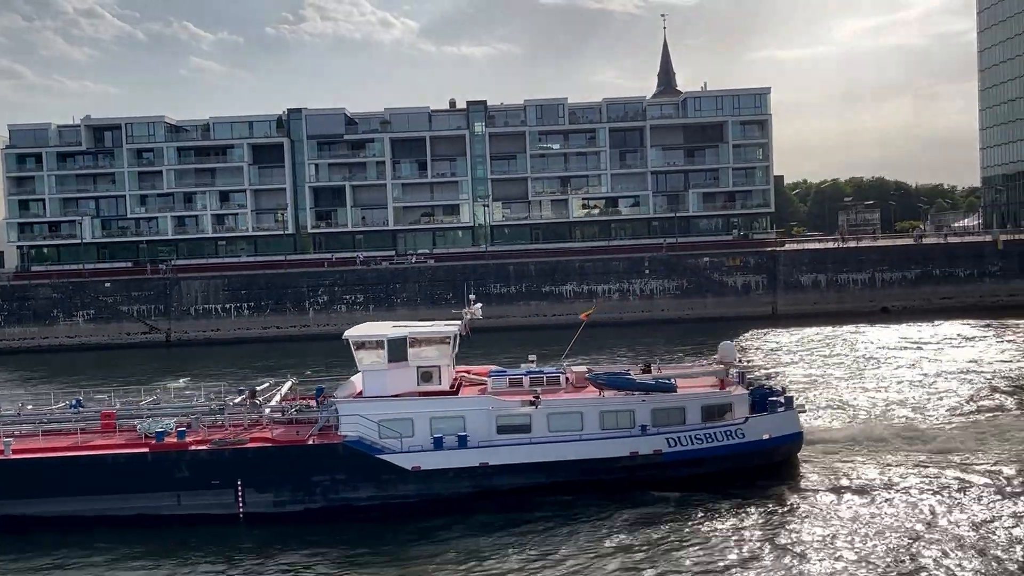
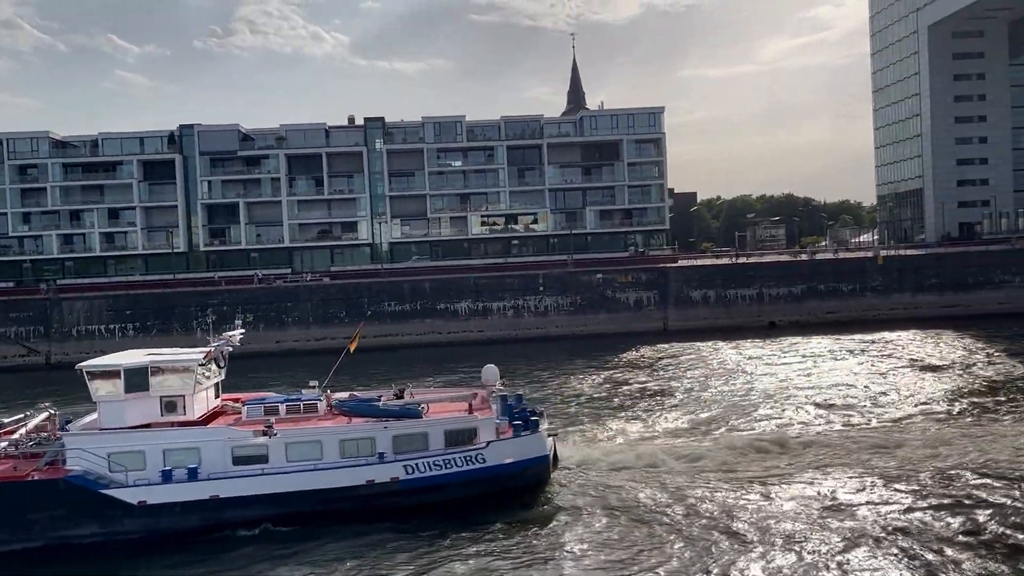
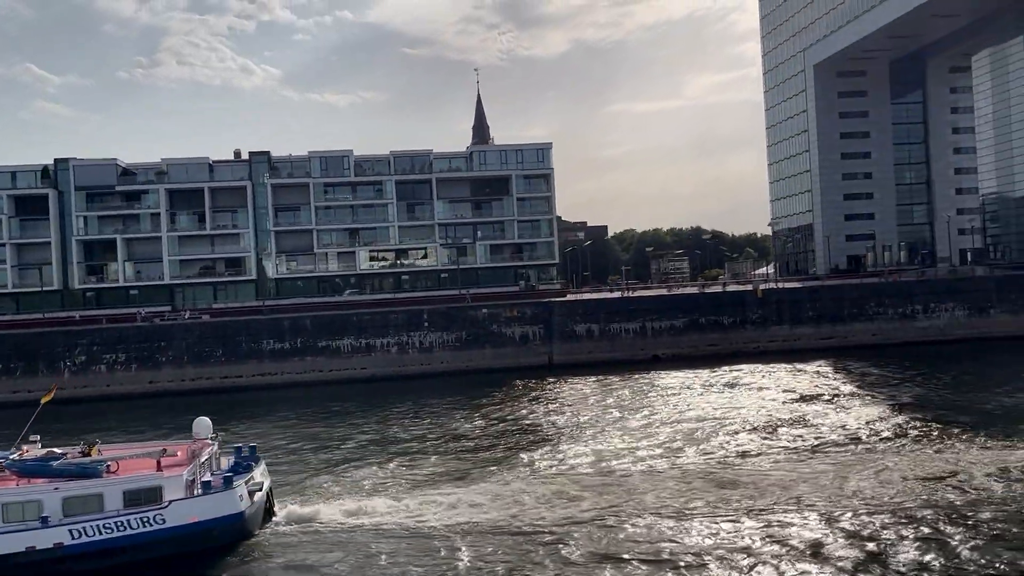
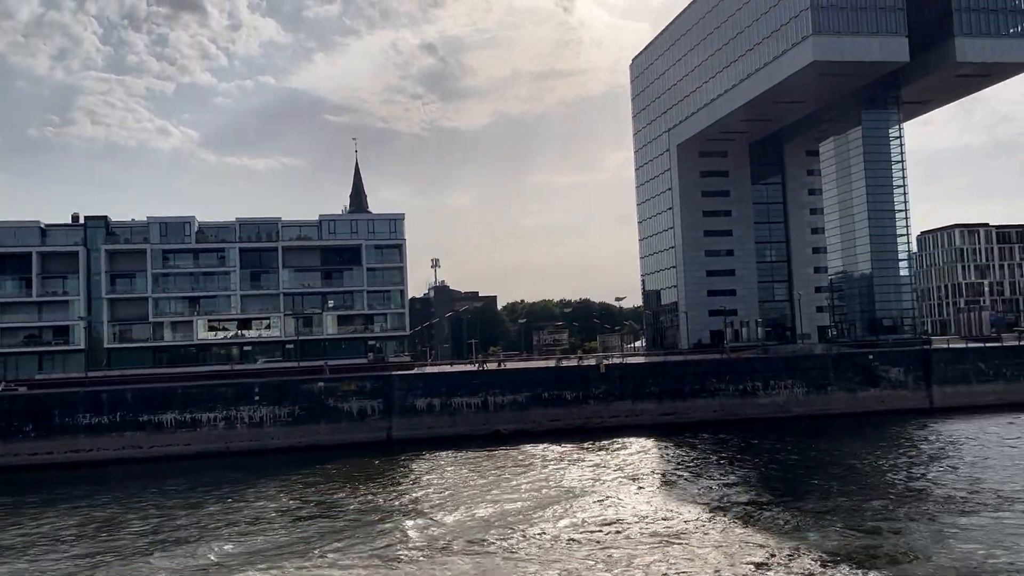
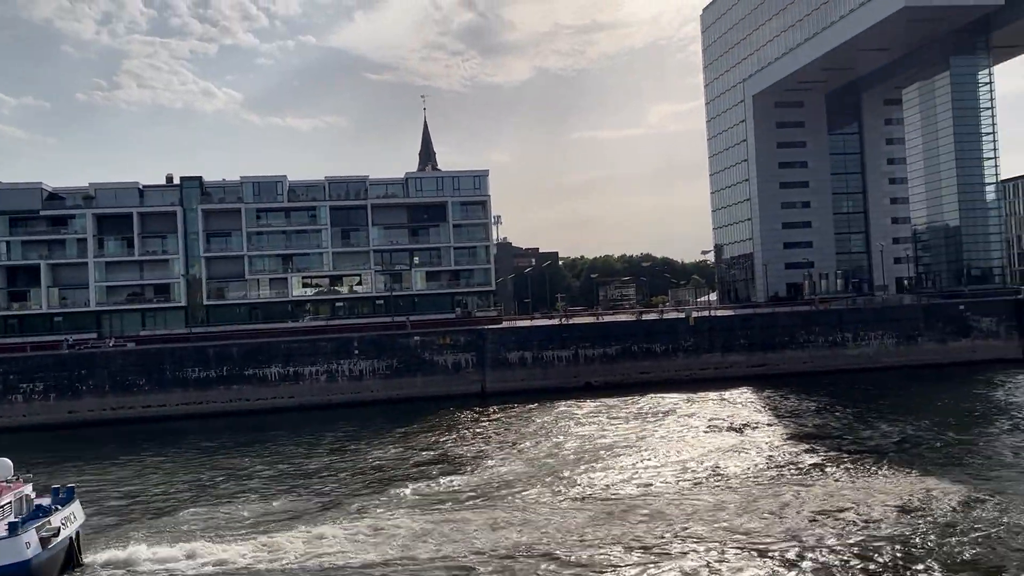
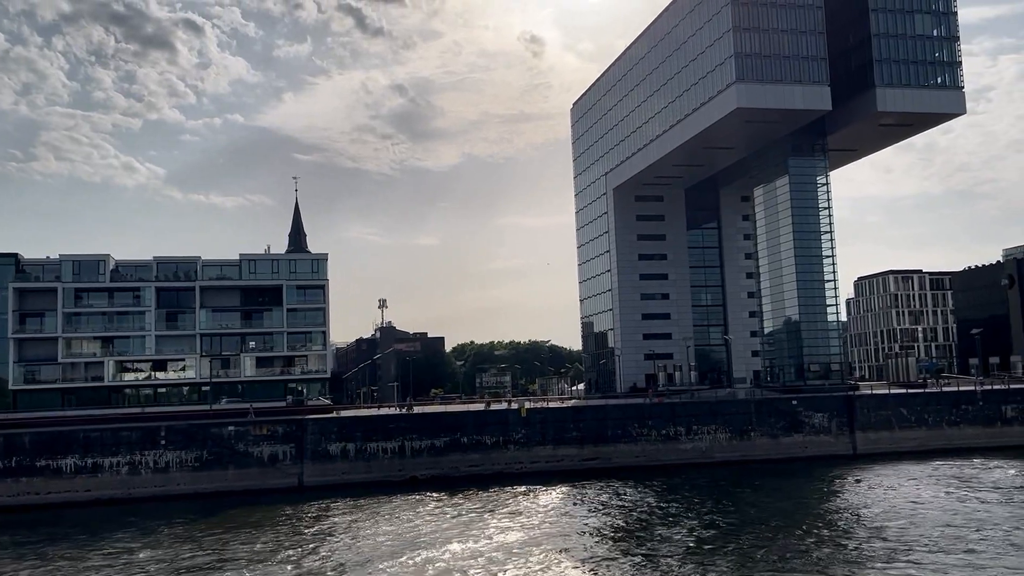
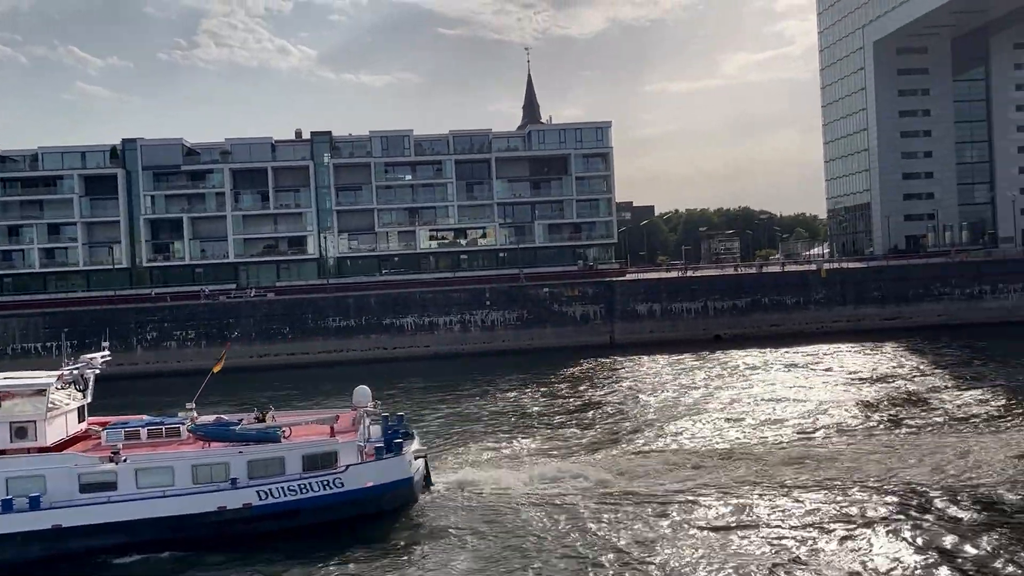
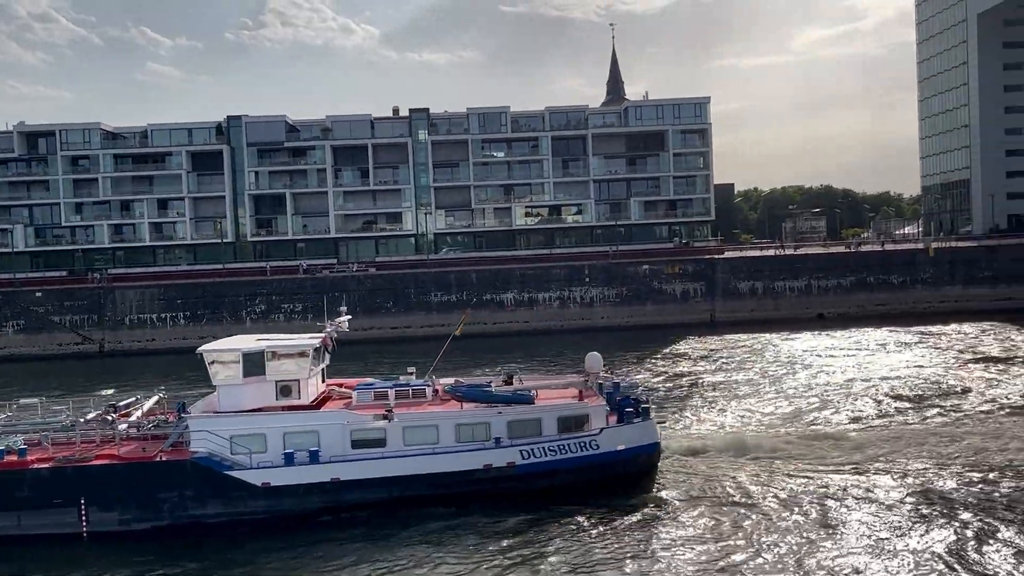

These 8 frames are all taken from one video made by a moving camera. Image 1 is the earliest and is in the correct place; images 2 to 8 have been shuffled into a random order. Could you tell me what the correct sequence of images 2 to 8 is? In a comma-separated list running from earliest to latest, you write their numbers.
8, 2, 7, 3, 5, 4, 6
